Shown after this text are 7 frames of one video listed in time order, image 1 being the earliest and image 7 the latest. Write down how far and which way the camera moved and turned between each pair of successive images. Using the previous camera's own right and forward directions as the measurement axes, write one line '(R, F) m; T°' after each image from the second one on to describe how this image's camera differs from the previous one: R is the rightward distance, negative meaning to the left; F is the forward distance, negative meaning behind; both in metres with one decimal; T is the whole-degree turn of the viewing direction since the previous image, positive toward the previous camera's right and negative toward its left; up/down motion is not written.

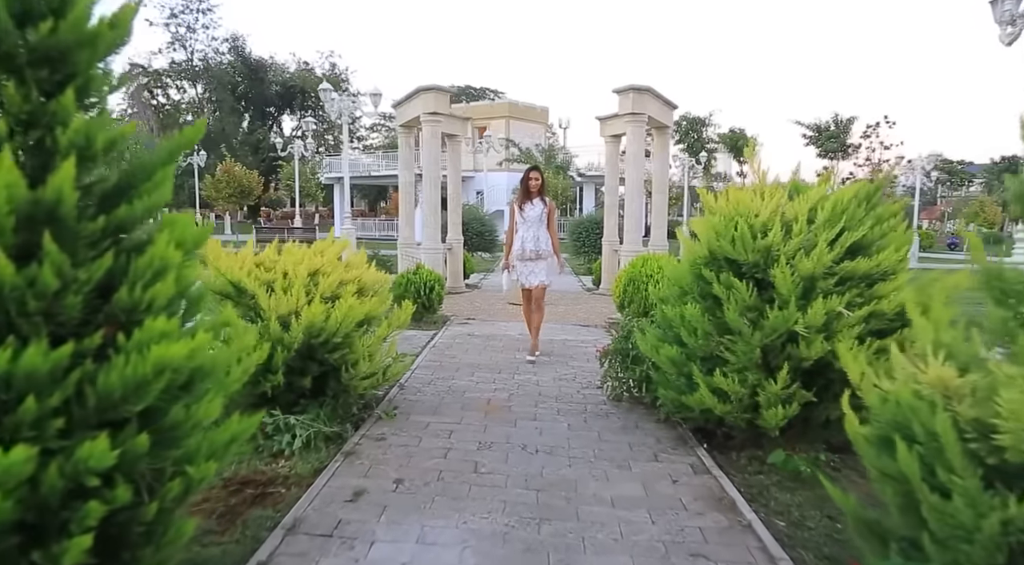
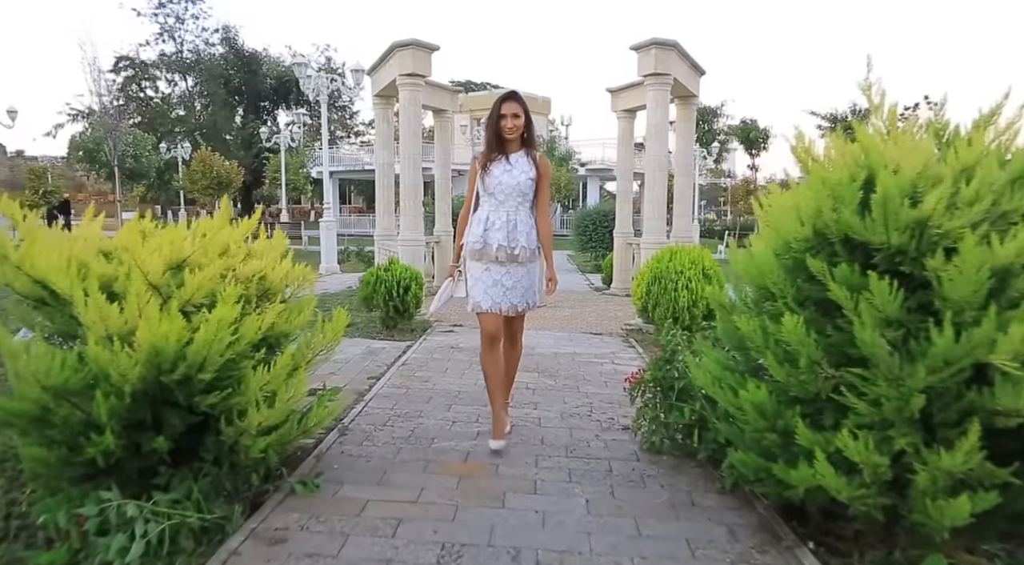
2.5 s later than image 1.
(+0.1, +1.5) m; 0°
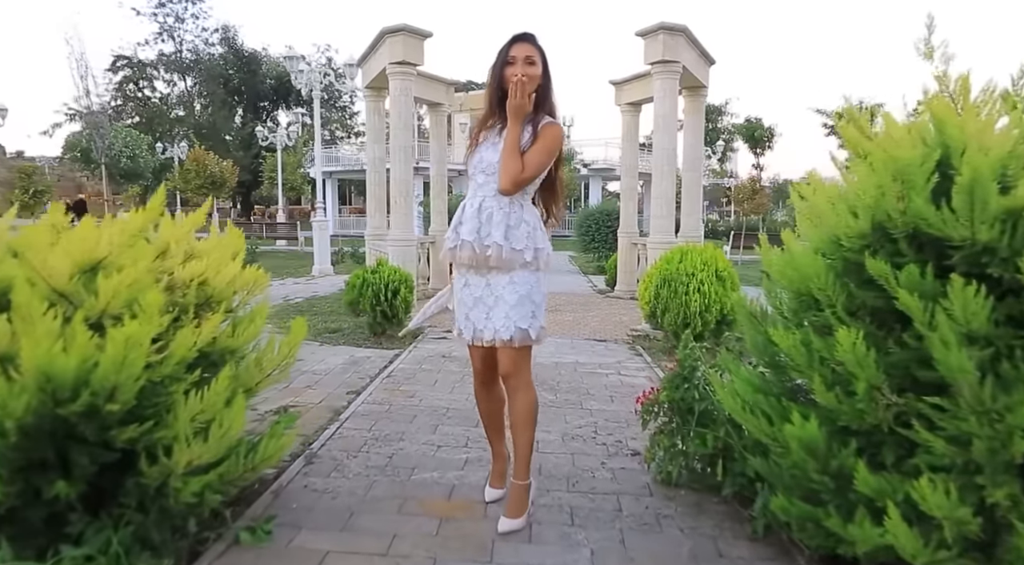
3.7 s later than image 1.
(0.0, +0.5) m; 0°
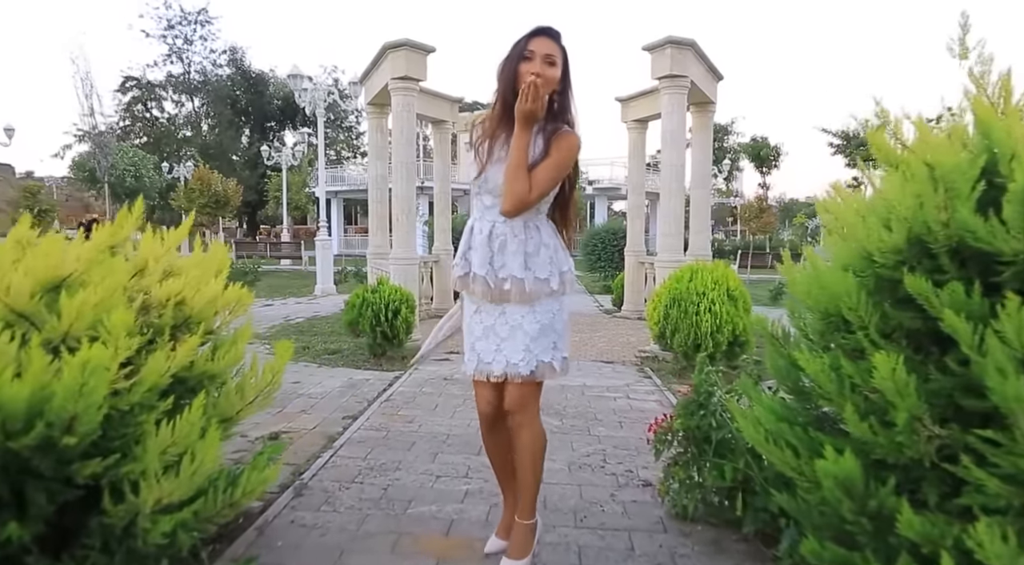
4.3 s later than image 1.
(0.0, +0.2) m; 0°
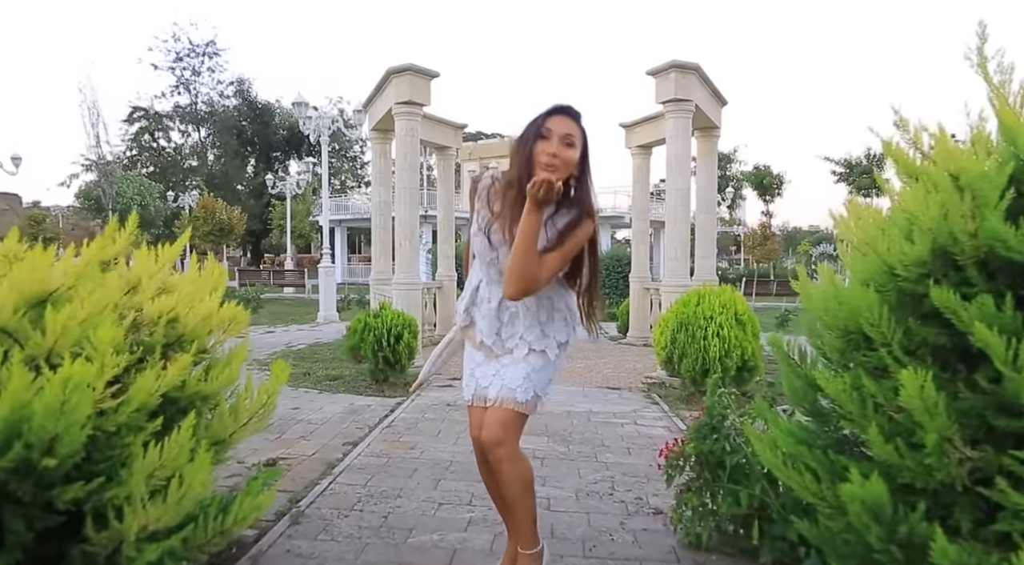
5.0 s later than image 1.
(0.0, +0.1) m; 0°
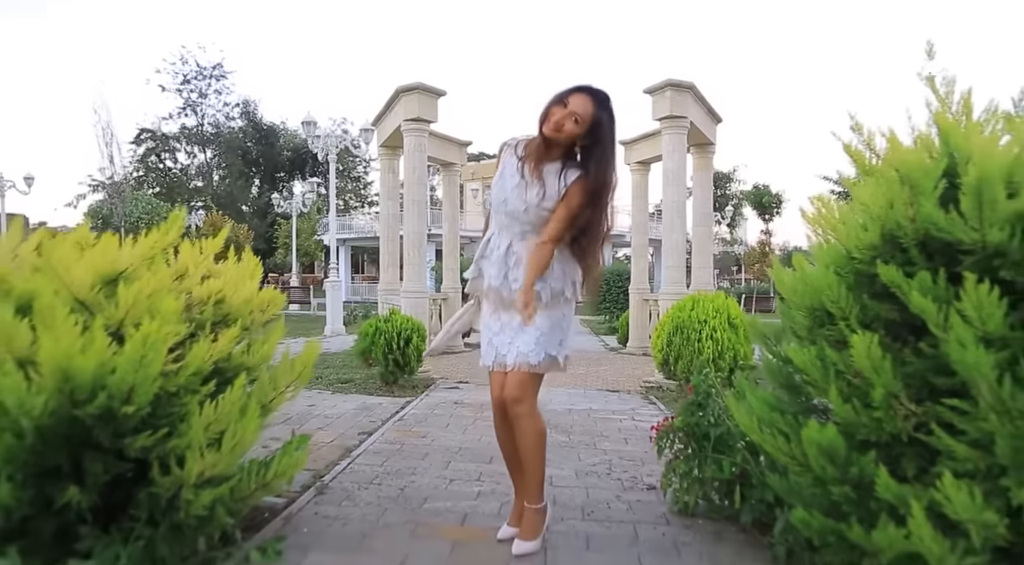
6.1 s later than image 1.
(0.0, -0.3) m; 0°
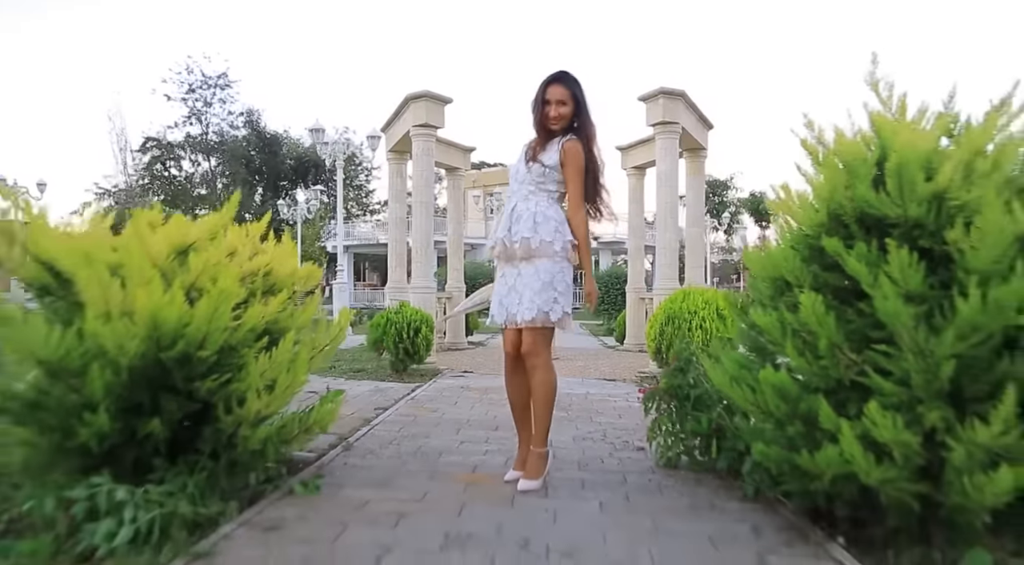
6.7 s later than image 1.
(0.0, -0.4) m; 0°
